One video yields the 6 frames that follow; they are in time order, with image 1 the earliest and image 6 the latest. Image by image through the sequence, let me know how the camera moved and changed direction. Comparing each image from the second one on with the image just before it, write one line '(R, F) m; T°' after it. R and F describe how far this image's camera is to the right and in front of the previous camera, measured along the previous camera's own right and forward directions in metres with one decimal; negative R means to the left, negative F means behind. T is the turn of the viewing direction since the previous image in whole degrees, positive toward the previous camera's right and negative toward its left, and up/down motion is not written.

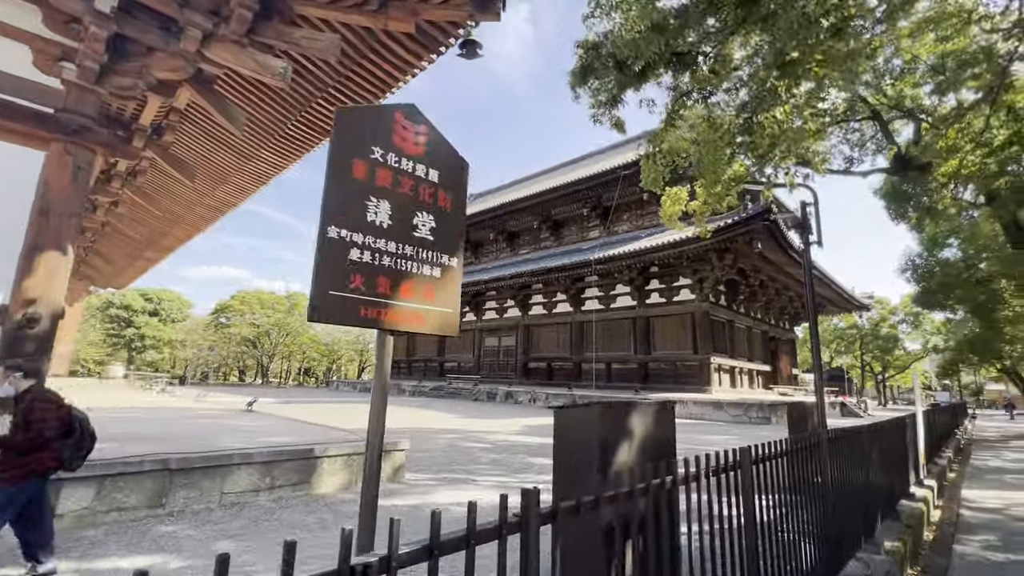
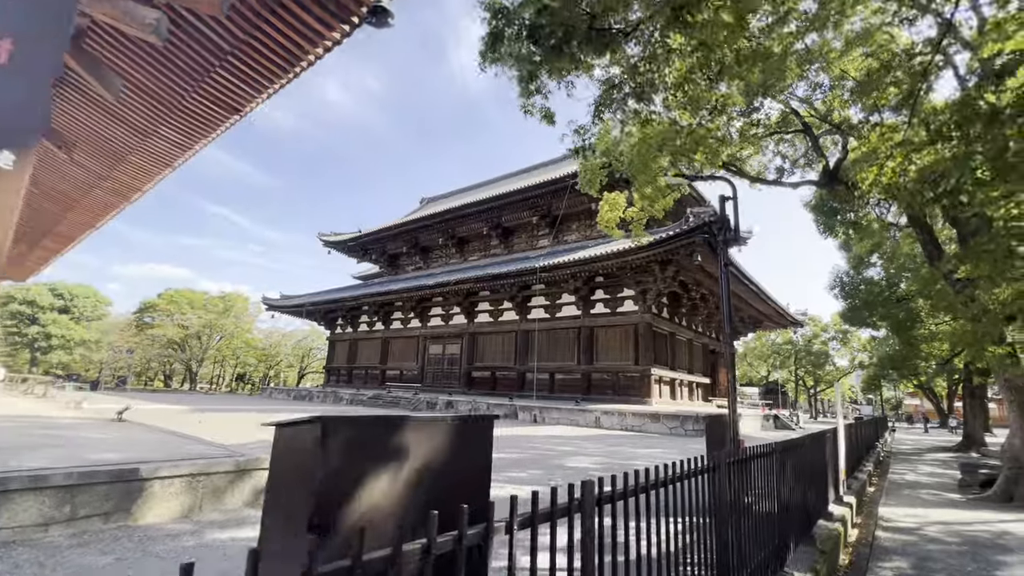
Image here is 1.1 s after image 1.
(+0.5, +0.5) m; +5°
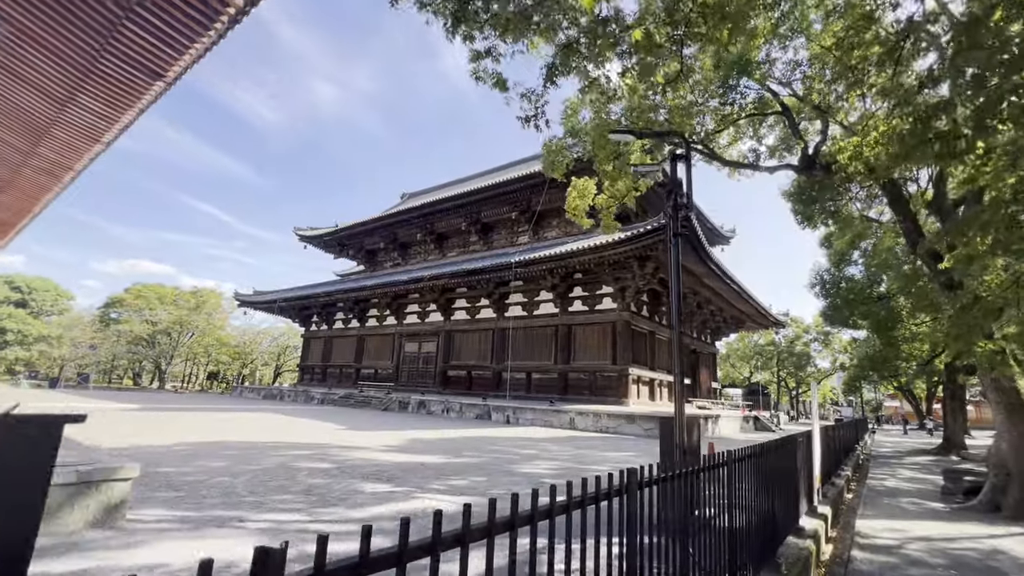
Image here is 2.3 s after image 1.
(+0.5, +0.6) m; +1°
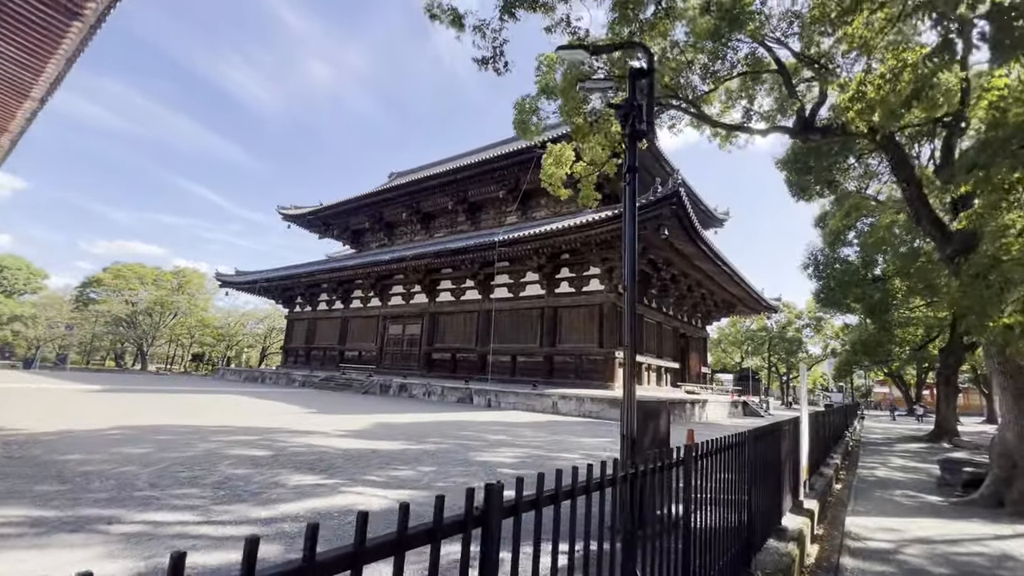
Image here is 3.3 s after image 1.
(+0.4, +0.6) m; +1°
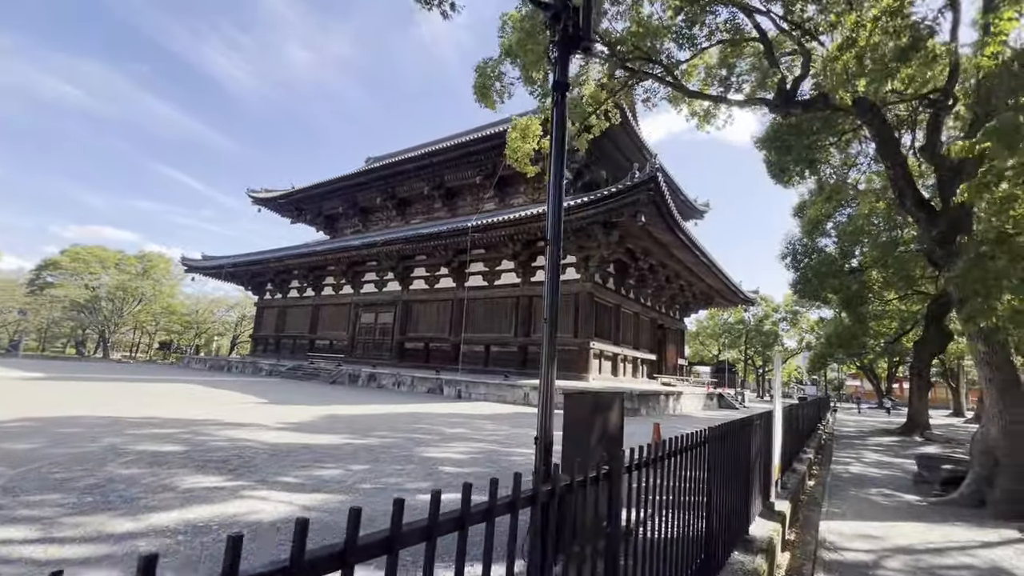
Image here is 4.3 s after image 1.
(+0.3, +0.5) m; +2°
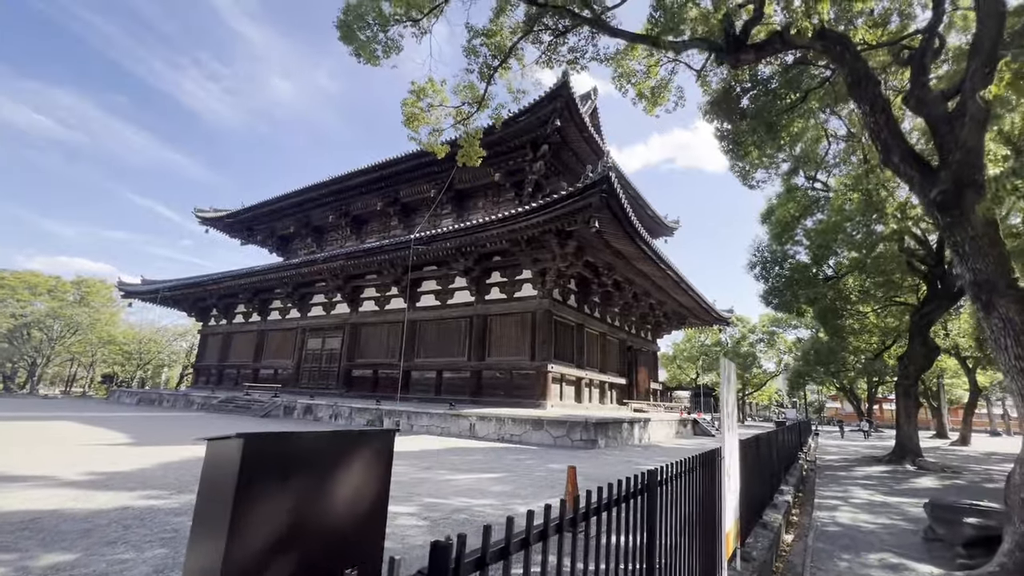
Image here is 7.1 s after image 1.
(+1.0, +1.4) m; +2°
